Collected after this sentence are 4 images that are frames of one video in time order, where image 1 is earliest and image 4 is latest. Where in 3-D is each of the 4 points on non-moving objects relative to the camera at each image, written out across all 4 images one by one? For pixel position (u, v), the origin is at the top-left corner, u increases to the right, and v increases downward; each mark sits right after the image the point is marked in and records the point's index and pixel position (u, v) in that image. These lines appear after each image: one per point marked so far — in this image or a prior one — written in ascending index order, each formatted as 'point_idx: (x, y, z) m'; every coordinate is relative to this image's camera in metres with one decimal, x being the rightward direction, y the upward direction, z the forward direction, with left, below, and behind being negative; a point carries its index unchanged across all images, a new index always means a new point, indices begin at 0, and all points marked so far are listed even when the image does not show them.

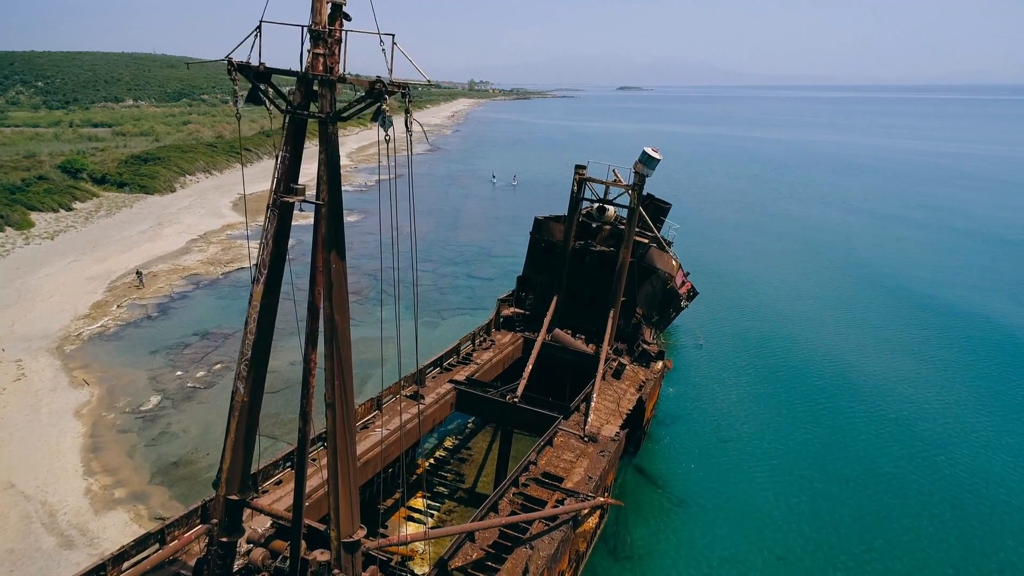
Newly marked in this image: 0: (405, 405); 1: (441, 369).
0: (-2.9, -3.2, +16.9) m
1: (-2.2, -2.6, +19.1) m
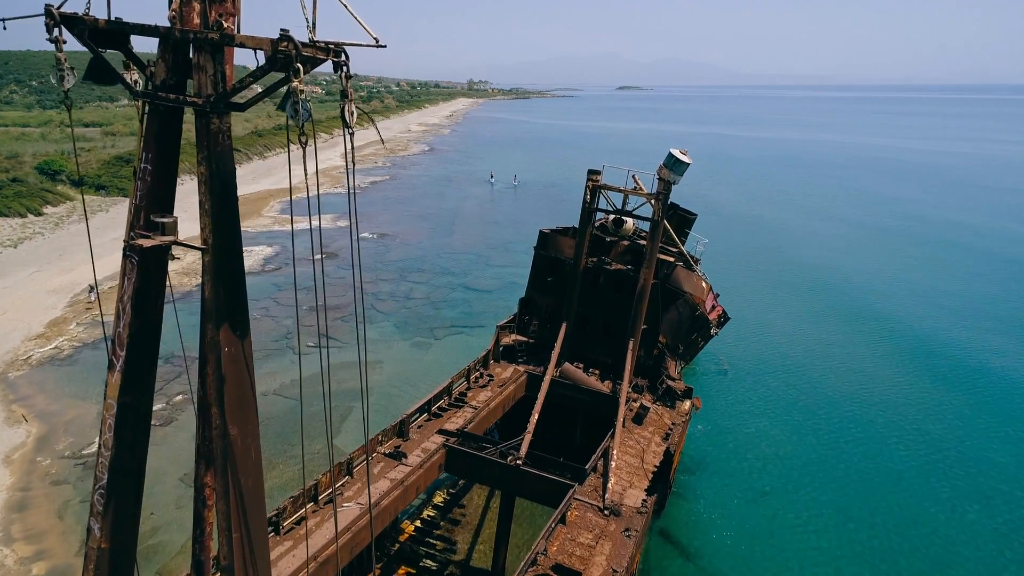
0: (-2.9, -4.0, +13.7) m
1: (-2.2, -3.3, +15.9) m
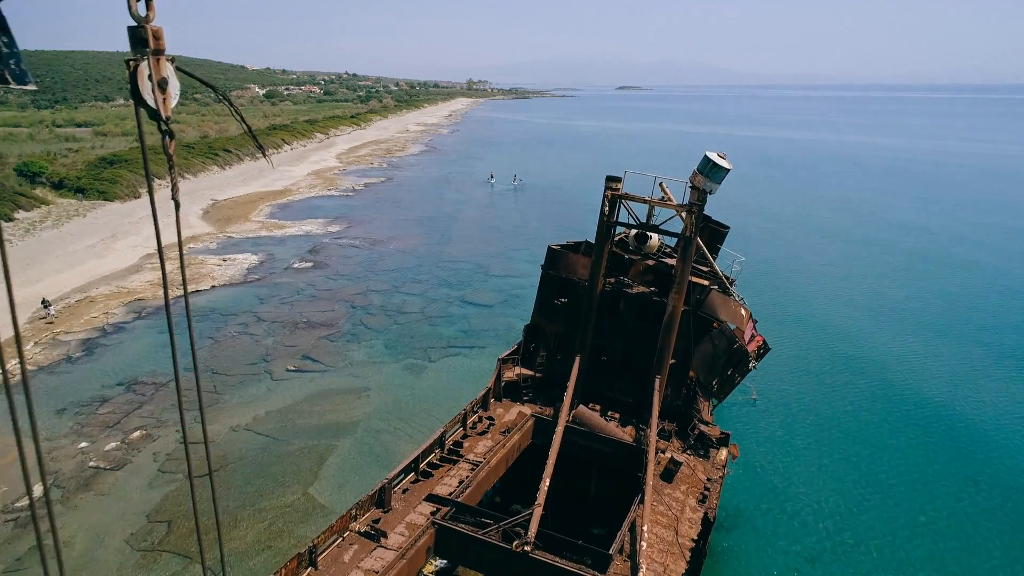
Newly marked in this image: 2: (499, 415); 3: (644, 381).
0: (-2.7, -4.7, +10.9) m
1: (-2.1, -4.0, +13.1) m
2: (-0.3, -3.3, +15.8) m
3: (+3.4, -2.4, +15.9) m
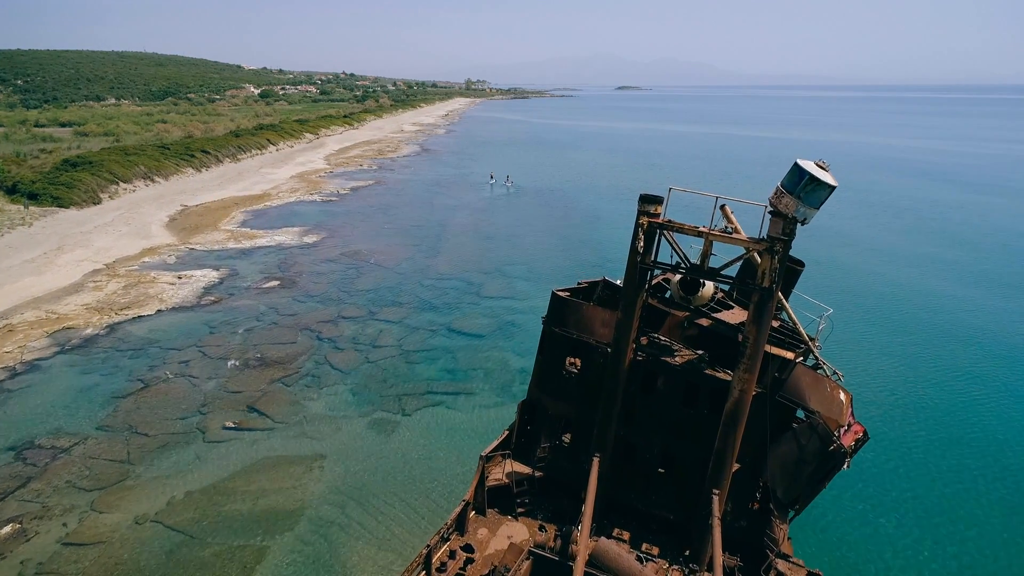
0: (-2.9, -5.9, +5.9) m
1: (-2.2, -5.3, +8.1) m
2: (-0.5, -4.5, +10.8) m
3: (+3.2, -3.6, +10.9) m
